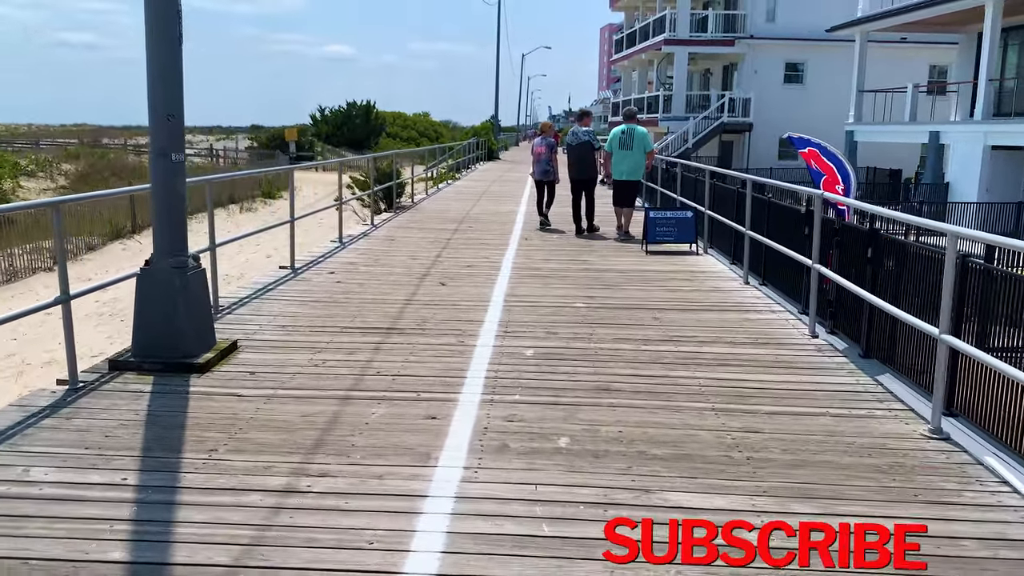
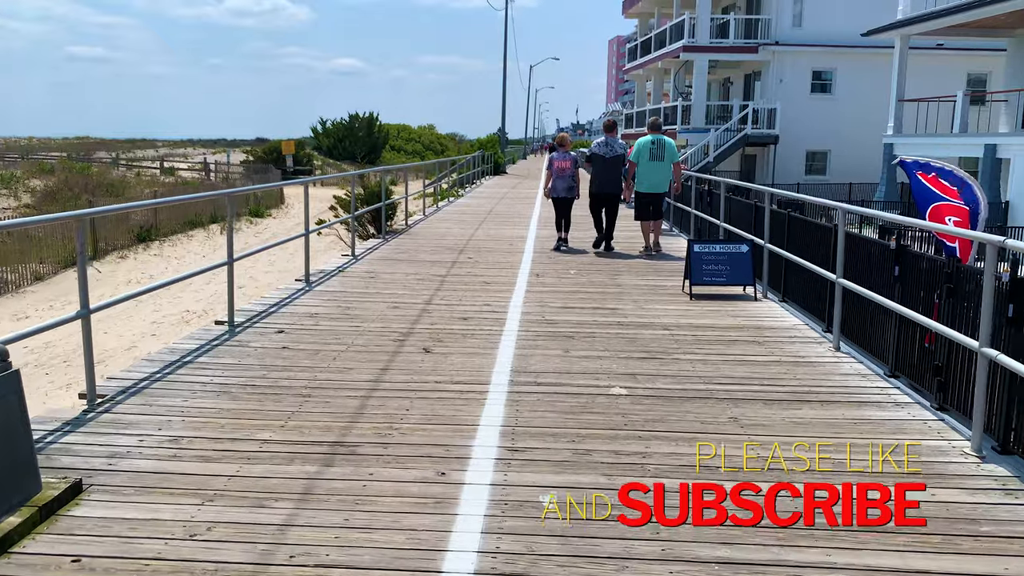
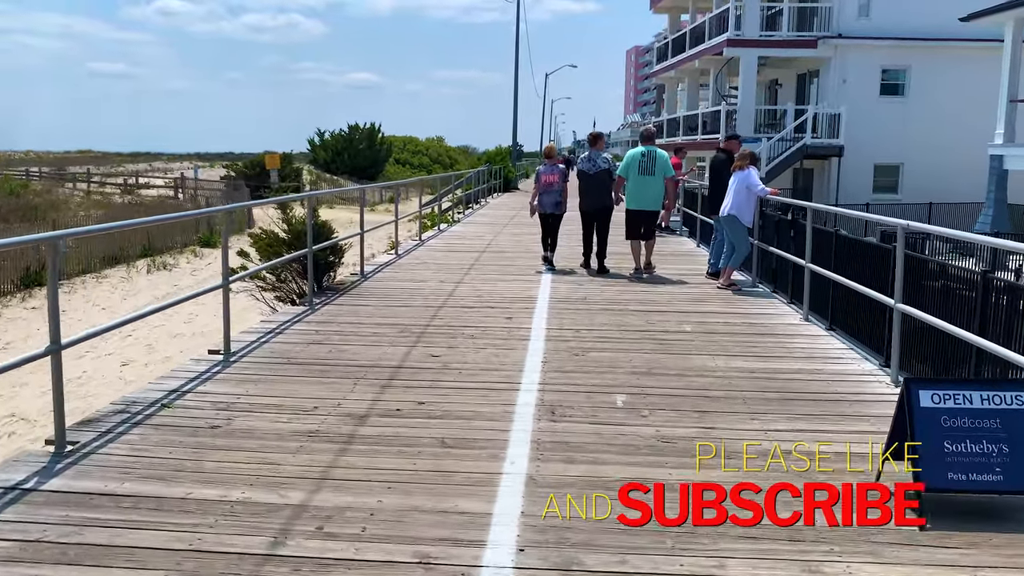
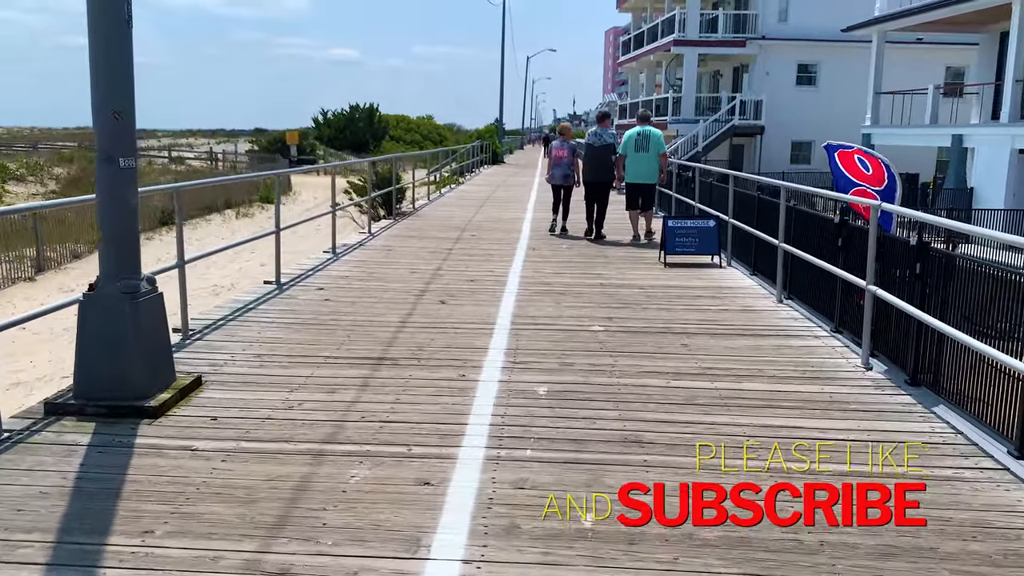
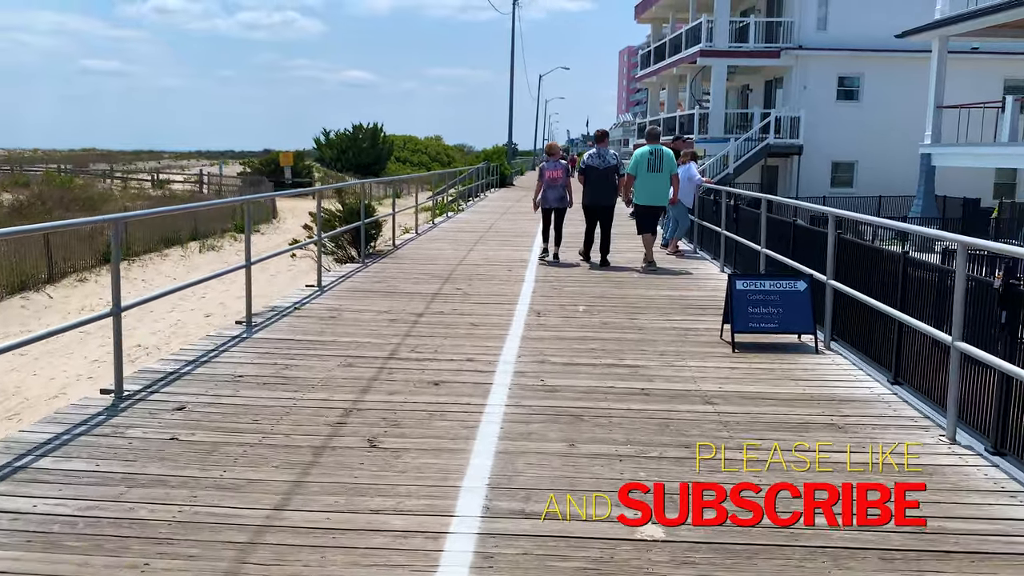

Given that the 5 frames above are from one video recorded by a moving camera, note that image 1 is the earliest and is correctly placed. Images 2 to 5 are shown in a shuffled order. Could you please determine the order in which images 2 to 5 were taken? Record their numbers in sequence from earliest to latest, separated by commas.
4, 2, 5, 3
